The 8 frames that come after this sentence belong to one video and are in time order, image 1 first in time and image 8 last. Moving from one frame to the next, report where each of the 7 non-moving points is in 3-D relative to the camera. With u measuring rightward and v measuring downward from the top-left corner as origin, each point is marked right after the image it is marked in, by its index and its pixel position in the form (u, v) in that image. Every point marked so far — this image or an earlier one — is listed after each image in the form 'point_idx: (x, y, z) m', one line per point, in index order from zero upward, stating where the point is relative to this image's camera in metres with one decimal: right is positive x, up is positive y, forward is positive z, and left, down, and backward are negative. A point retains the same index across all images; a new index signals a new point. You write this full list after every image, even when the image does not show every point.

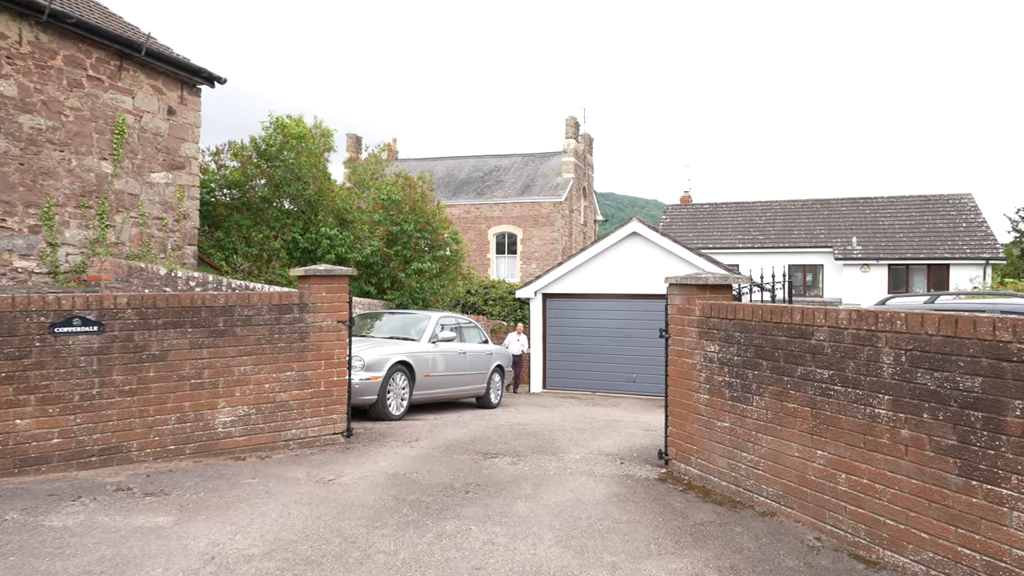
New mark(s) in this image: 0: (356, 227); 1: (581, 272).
0: (-3.6, +1.4, +14.9) m
1: (+2.0, +0.5, +18.8) m
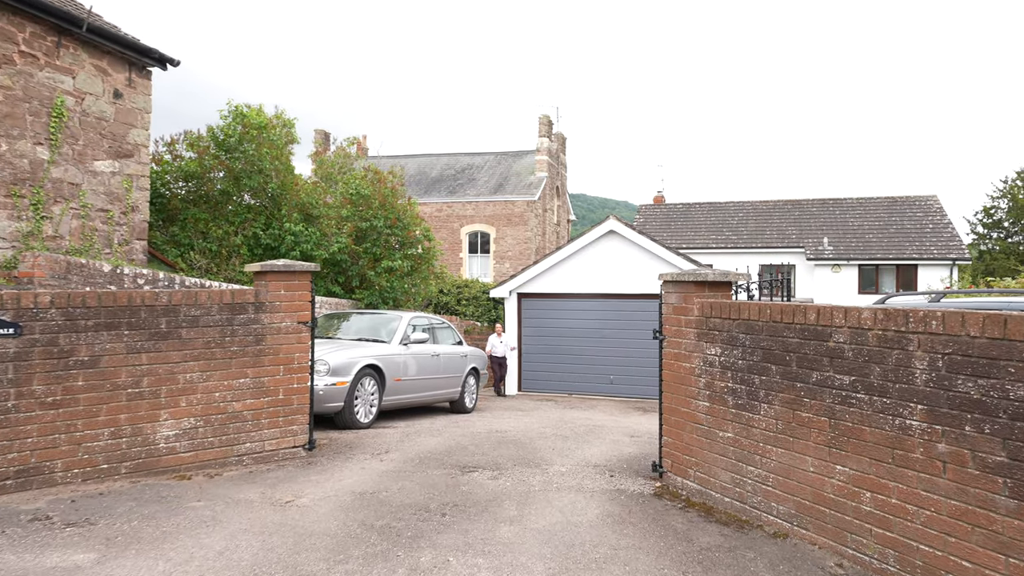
0: (-4.2, +1.4, +14.2) m
1: (+1.3, +0.5, +18.3) m
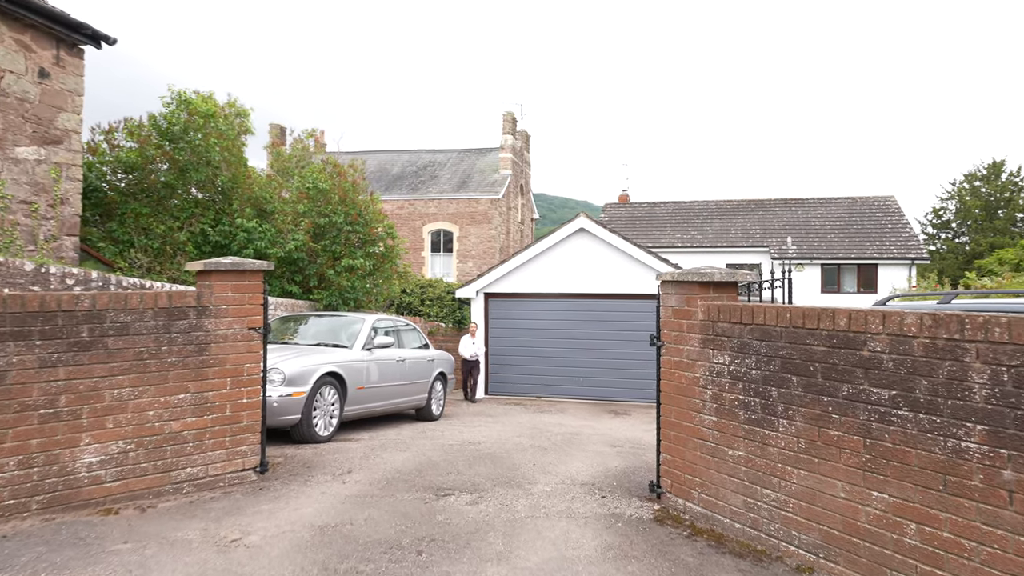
0: (-4.8, +1.4, +13.3) m
1: (+0.4, +0.5, +17.8) m
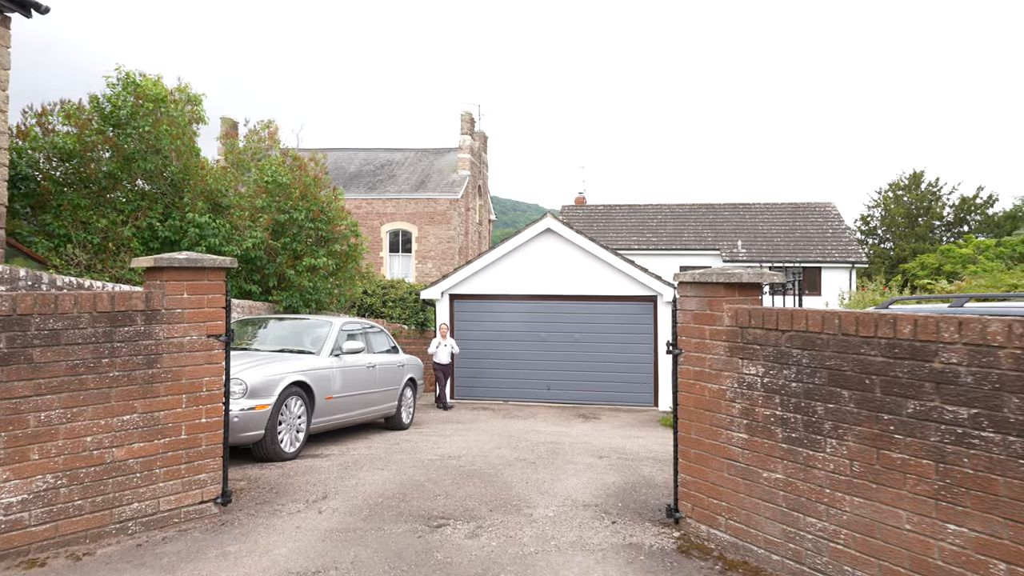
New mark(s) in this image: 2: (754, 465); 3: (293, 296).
0: (-5.4, +1.4, +12.4) m
1: (-0.5, +0.5, +17.2) m
2: (+1.5, -1.1, +4.0) m
3: (-4.5, -0.2, +12.9) m
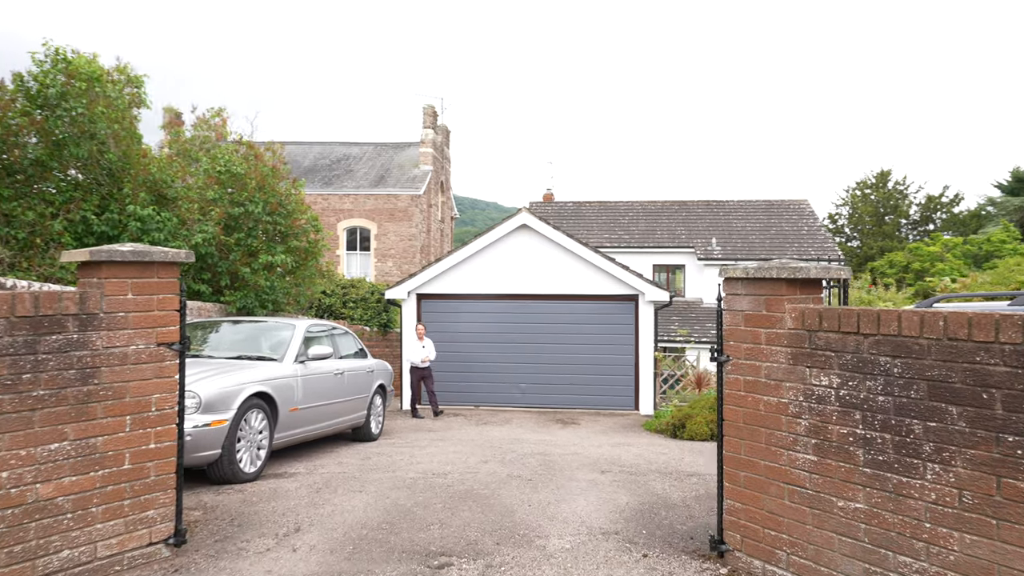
0: (-5.8, +1.4, +11.2) m
1: (-1.3, +0.5, +16.4) m
2: (+1.7, -1.1, +3.4) m
3: (-4.9, -0.1, +11.9) m
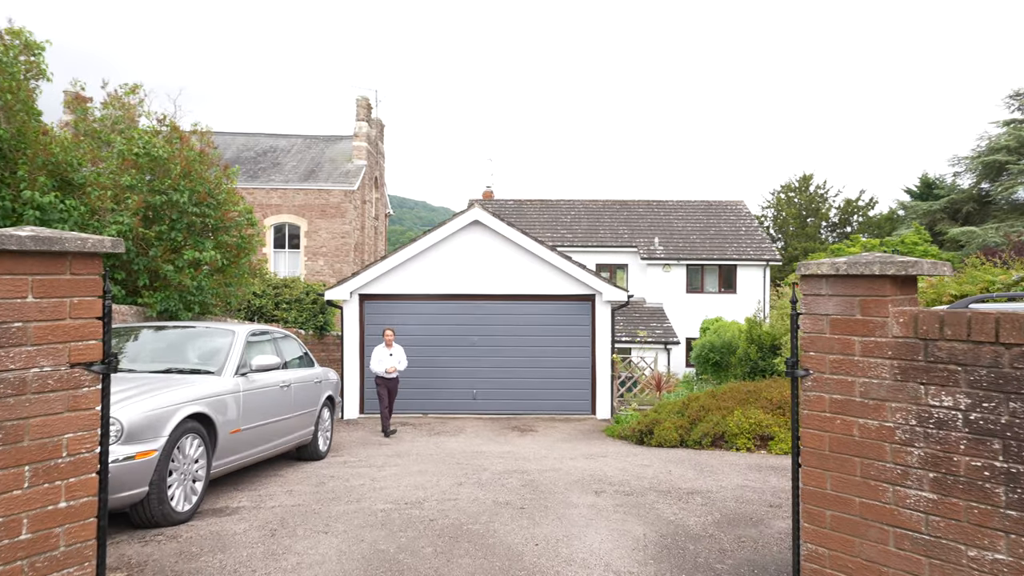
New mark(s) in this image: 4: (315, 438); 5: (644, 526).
0: (-6.4, +1.4, +9.7) m
1: (-2.5, +0.5, +15.4) m
2: (+1.9, -1.1, +2.8) m
3: (-5.6, -0.1, +10.5) m
4: (-2.7, -2.1, +8.8) m
5: (+1.1, -1.9, +5.0) m
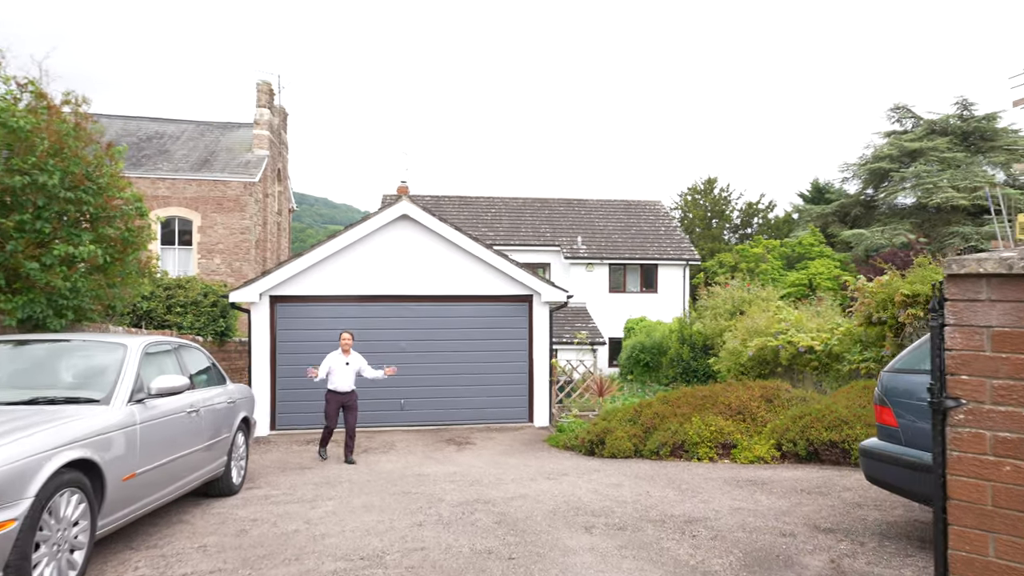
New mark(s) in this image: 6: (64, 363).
0: (-7.0, +1.4, +7.7) m
1: (-4.0, +0.5, +13.9) m
2: (+2.2, -1.1, +2.0) m
3: (-6.3, -0.2, +8.6) m
4: (-3.2, -2.1, +7.4) m
5: (+1.0, -1.9, +4.2) m
6: (-3.8, -0.6, +5.5) m
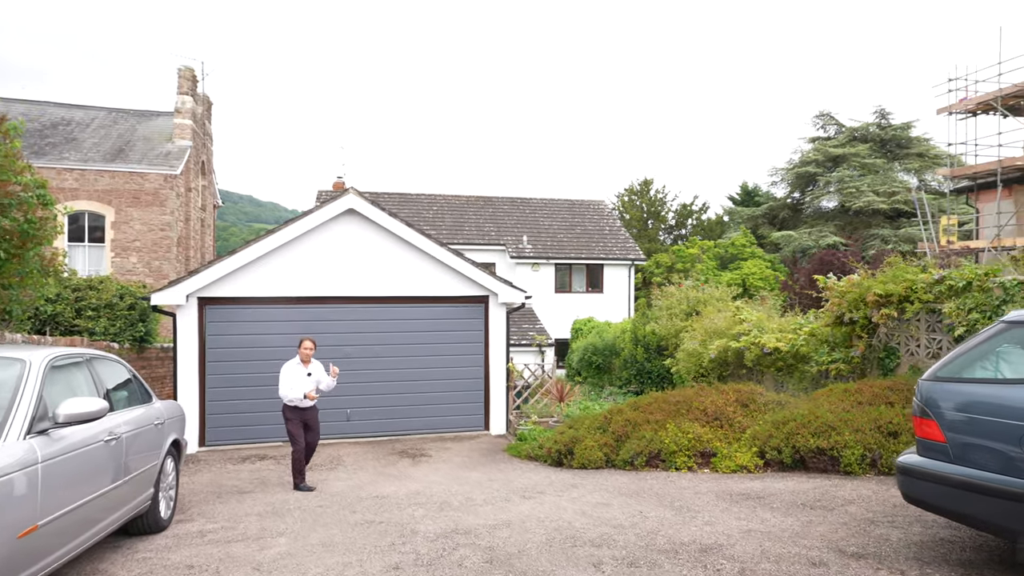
0: (-7.3, +1.4, +6.2) m
1: (-4.9, +0.5, +12.6) m
2: (+2.5, -1.1, +1.5) m
3: (-6.6, -0.2, +7.1) m
4: (-3.4, -2.1, +6.2) m
5: (+1.1, -1.9, +3.5) m
6: (-3.8, -0.6, +4.4) m
